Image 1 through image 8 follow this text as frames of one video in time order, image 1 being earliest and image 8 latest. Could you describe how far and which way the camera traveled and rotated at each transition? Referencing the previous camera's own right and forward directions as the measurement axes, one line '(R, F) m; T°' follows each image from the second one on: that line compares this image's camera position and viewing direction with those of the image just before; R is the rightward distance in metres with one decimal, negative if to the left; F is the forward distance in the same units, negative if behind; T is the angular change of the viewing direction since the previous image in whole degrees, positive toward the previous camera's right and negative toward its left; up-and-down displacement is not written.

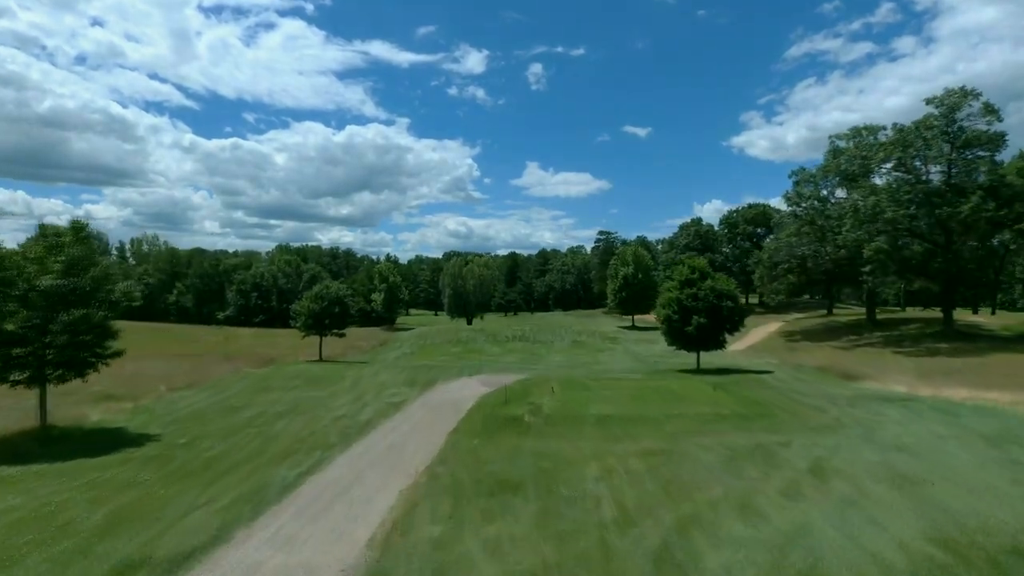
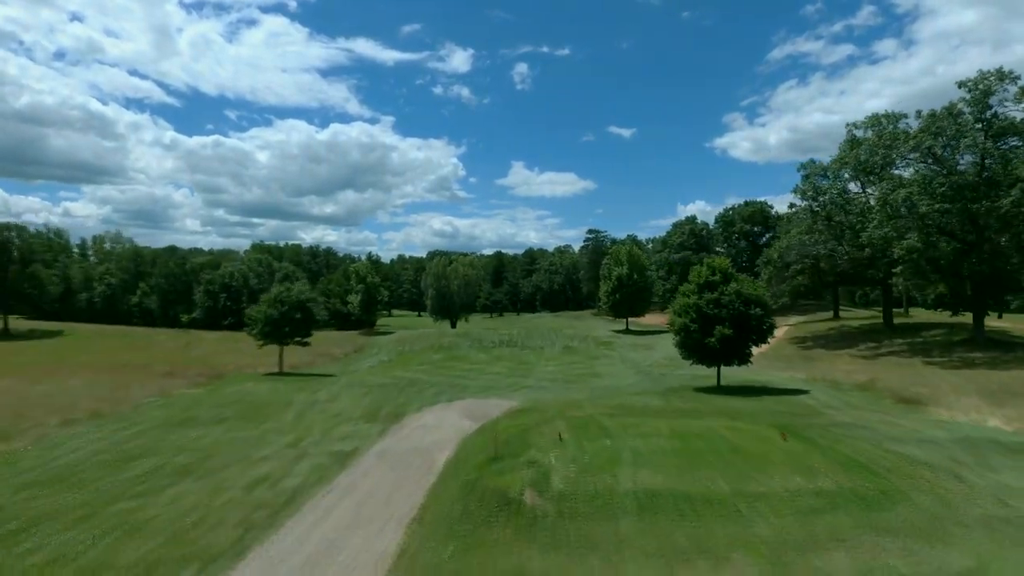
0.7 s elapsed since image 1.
(-0.1, +4.0) m; +1°
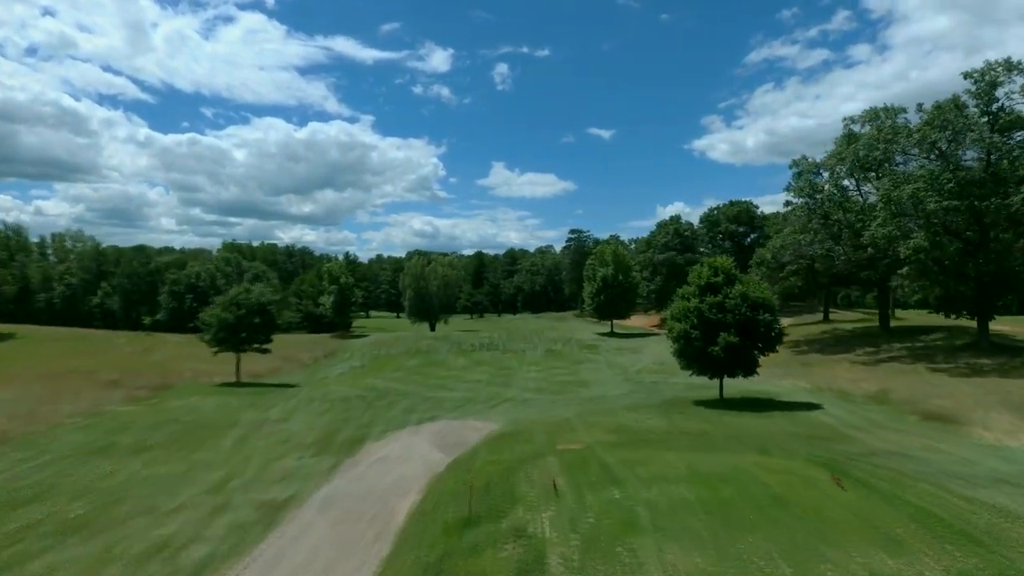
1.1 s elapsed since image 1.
(0.0, +2.3) m; +2°
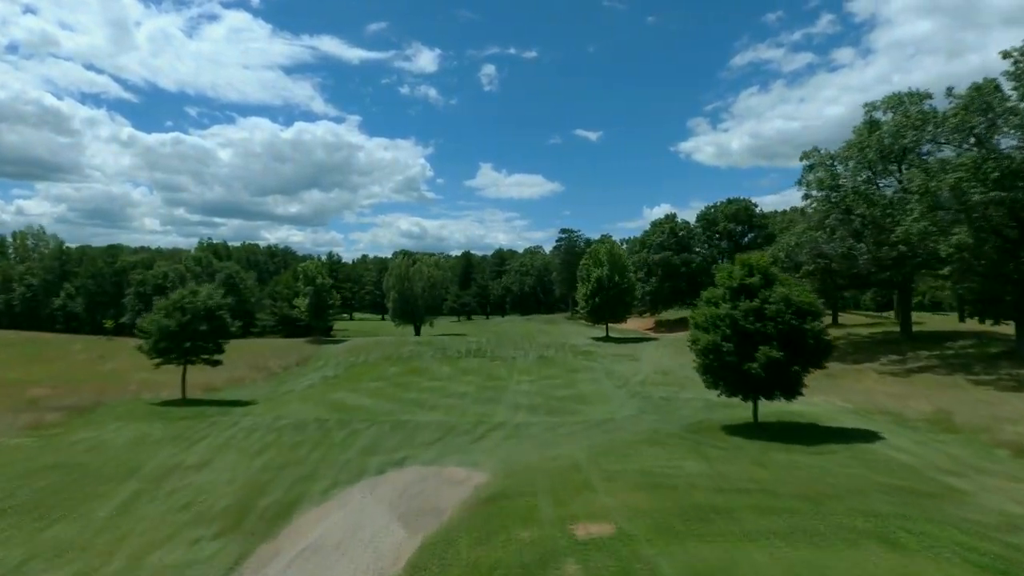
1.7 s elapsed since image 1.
(-0.1, +3.5) m; +1°
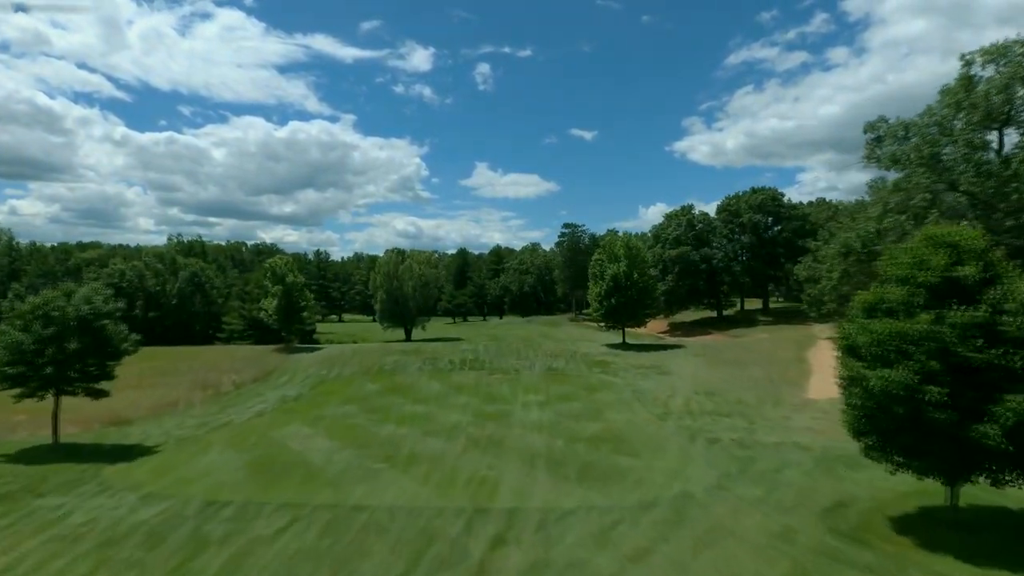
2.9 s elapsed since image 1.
(-0.4, +6.9) m; 0°
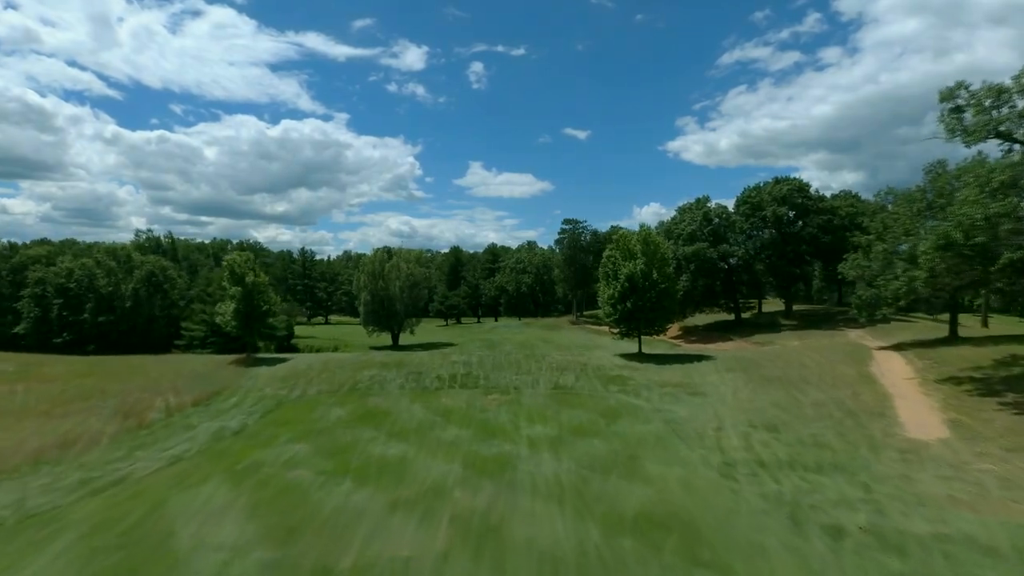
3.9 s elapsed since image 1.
(-0.3, +6.1) m; +1°
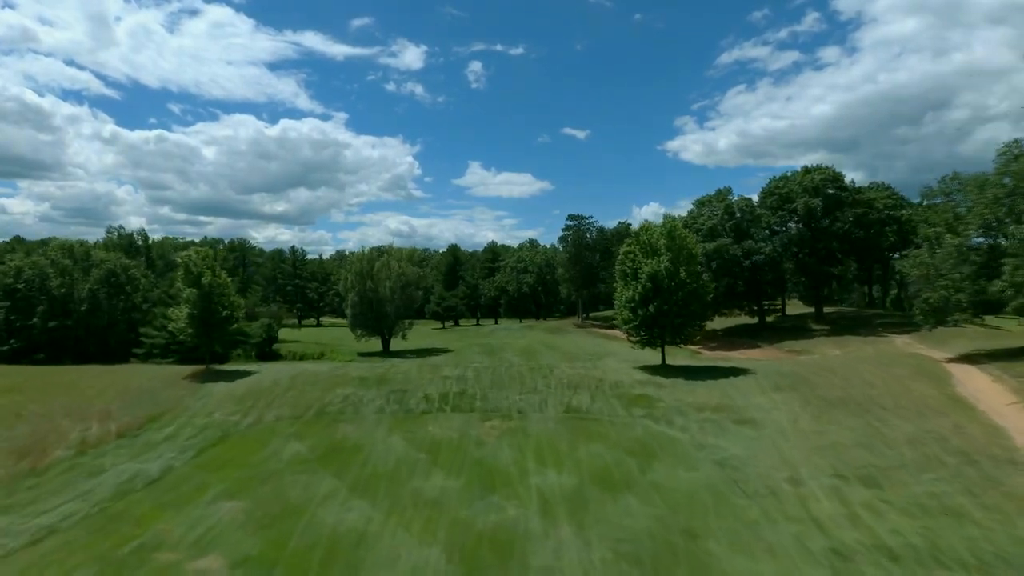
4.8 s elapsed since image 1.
(-0.2, +5.3) m; 0°
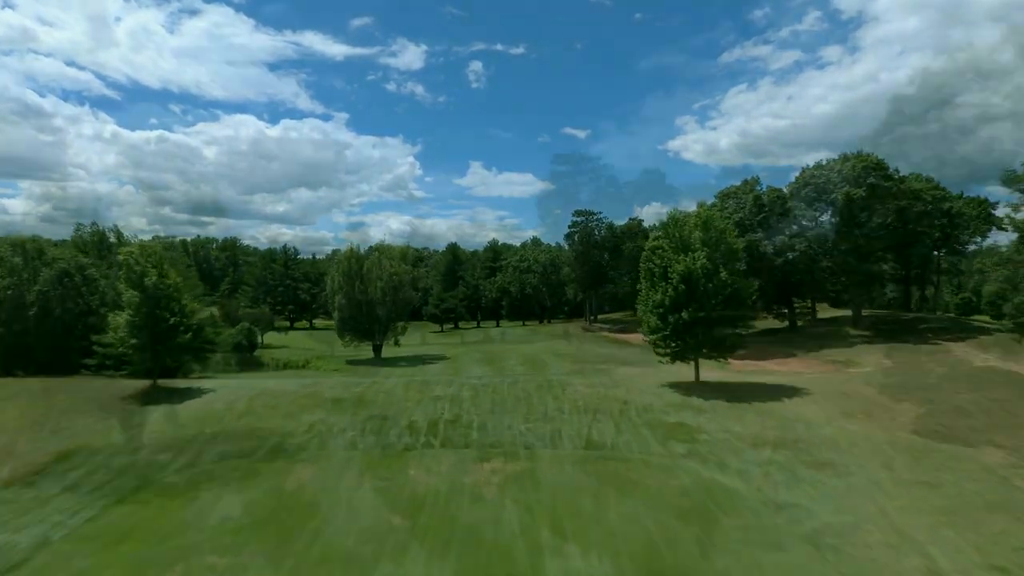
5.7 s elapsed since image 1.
(-0.1, +5.1) m; 0°
